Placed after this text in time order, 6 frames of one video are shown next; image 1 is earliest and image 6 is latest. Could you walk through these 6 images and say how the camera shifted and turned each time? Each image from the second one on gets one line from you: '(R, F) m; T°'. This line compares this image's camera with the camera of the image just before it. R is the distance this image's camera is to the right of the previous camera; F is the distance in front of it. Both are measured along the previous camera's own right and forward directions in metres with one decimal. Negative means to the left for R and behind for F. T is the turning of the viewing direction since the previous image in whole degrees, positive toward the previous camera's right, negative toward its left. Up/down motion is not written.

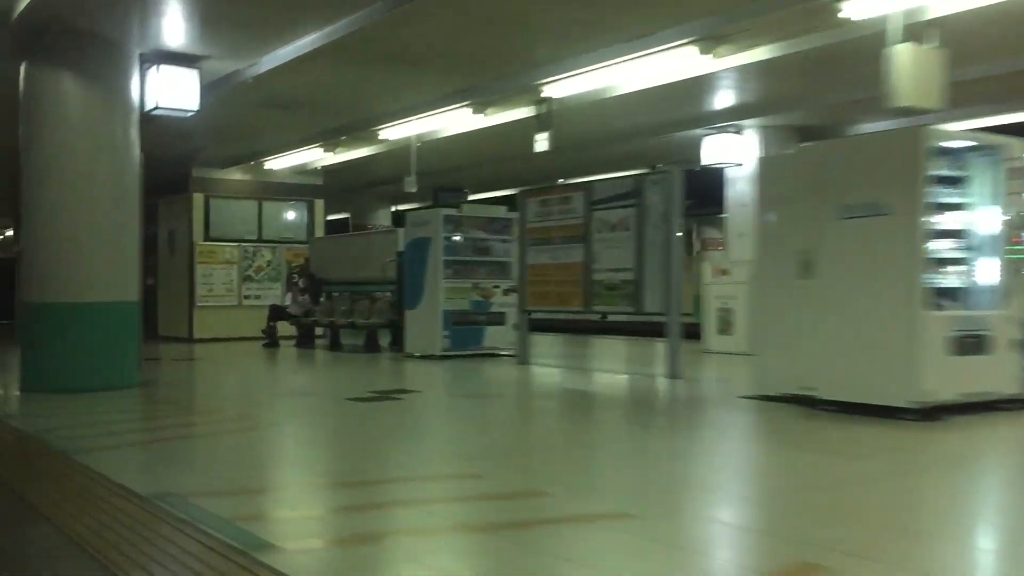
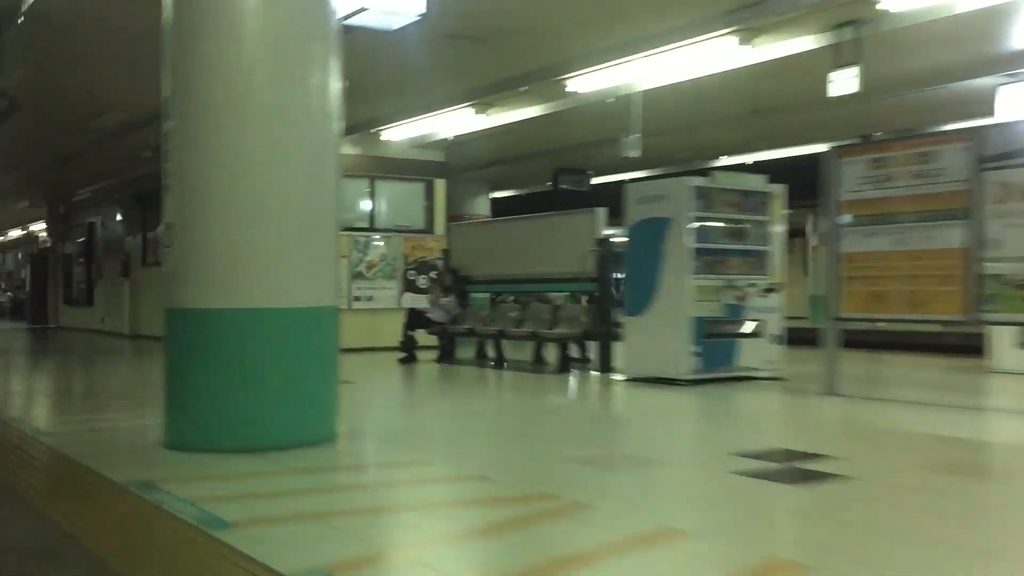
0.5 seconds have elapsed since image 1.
(-1.9, +2.4) m; 0°
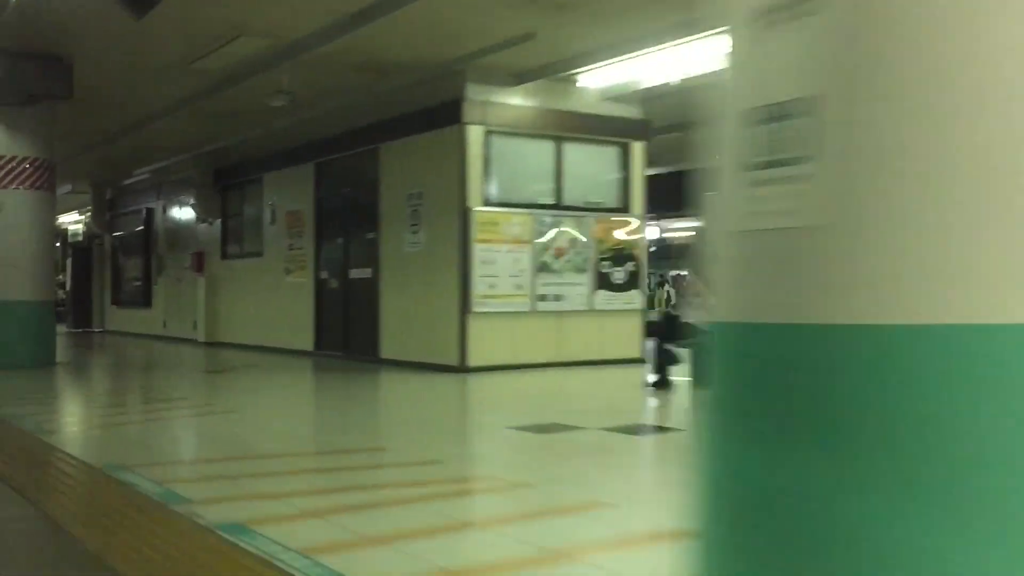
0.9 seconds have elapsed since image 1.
(-2.0, +2.5) m; 0°
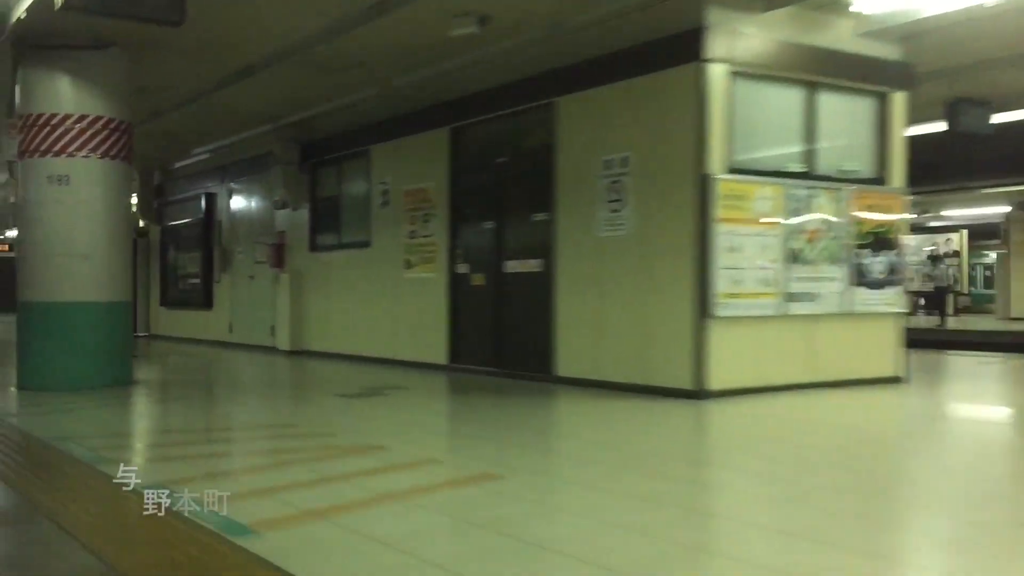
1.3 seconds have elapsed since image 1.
(-1.6, +2.0) m; 0°
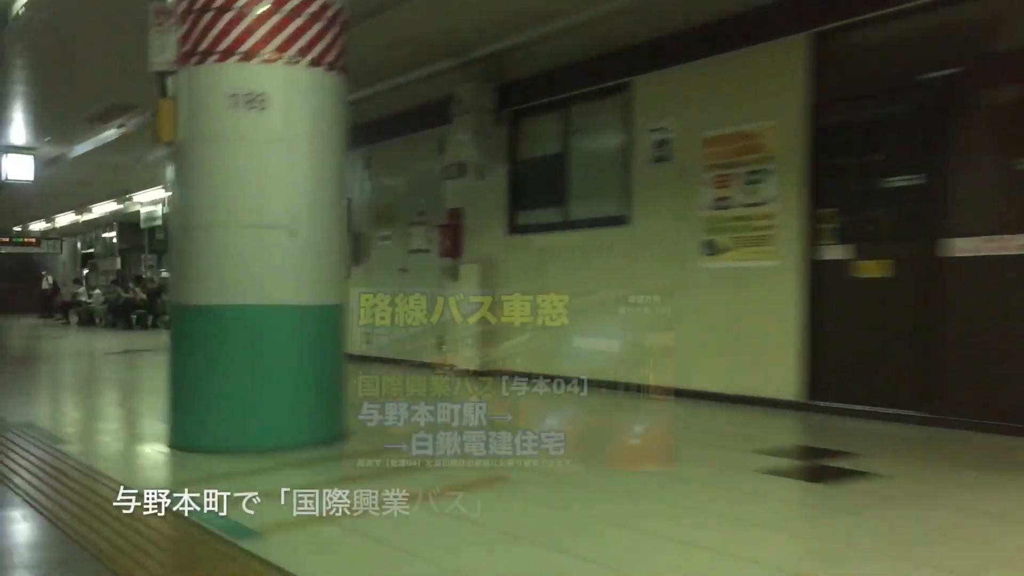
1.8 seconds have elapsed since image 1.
(-2.2, +2.7) m; 0°
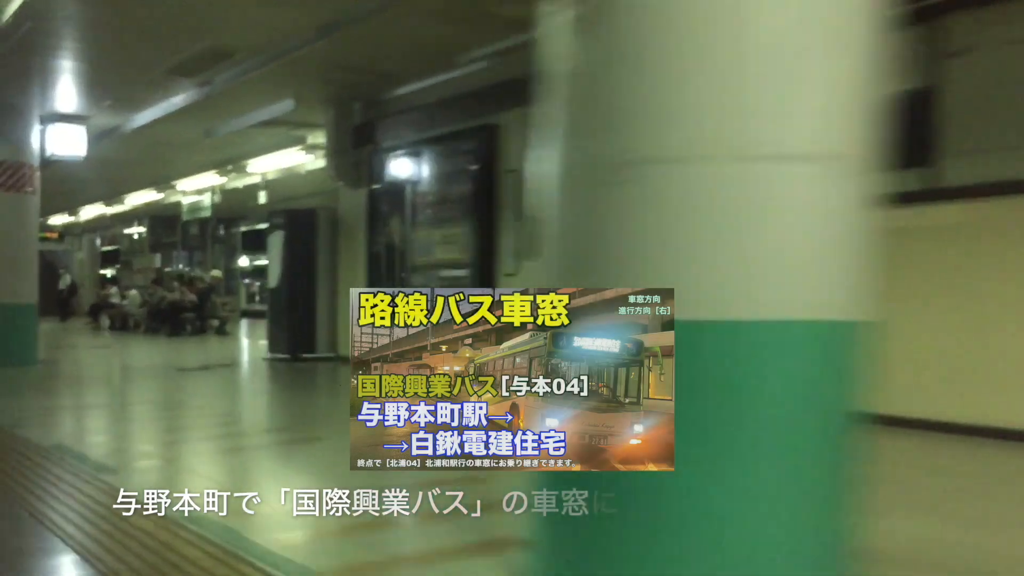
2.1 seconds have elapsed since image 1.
(-0.6, +0.9) m; 0°
